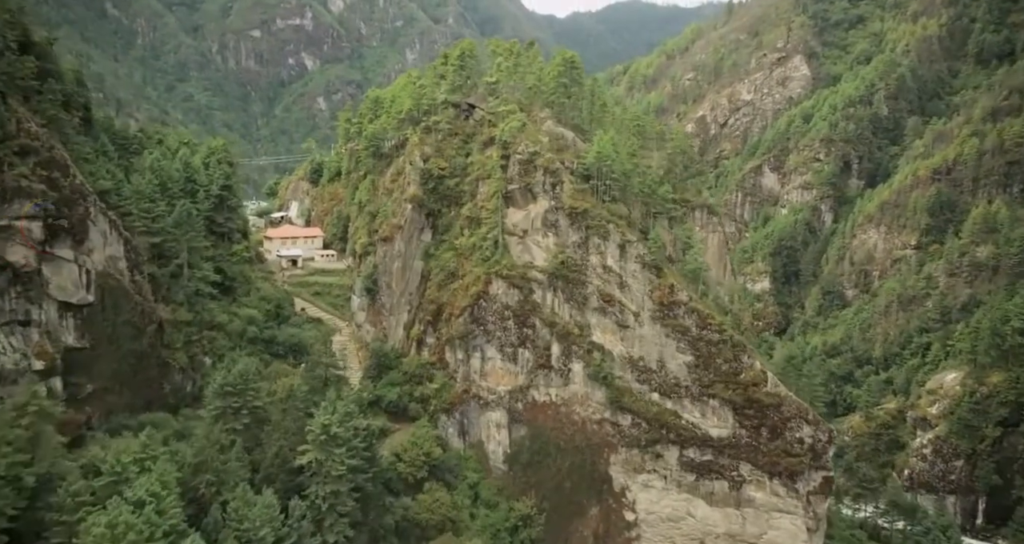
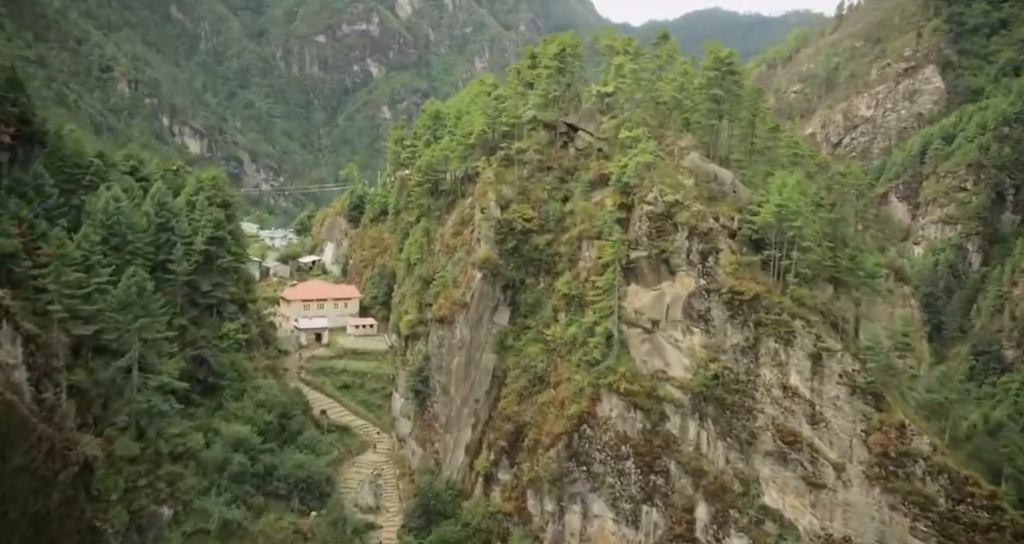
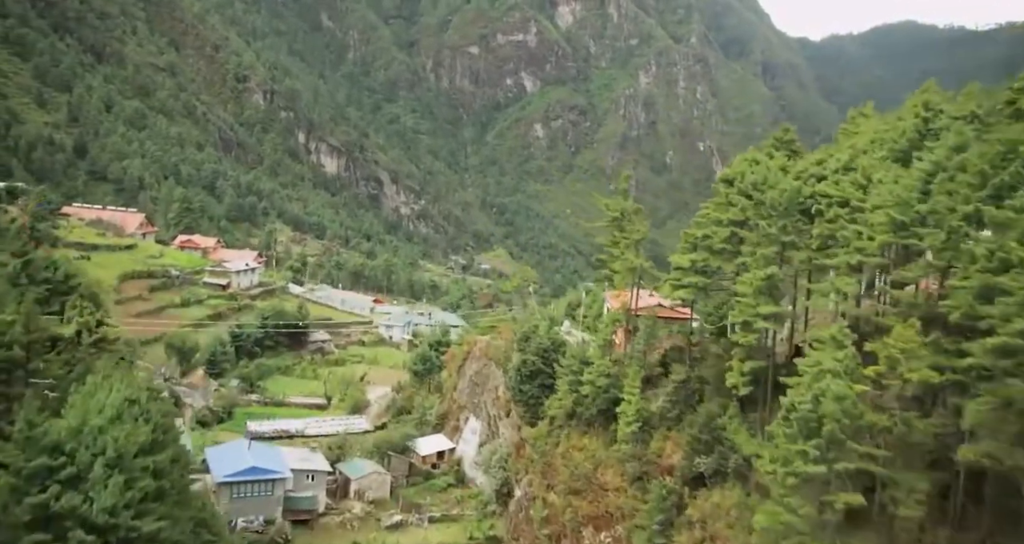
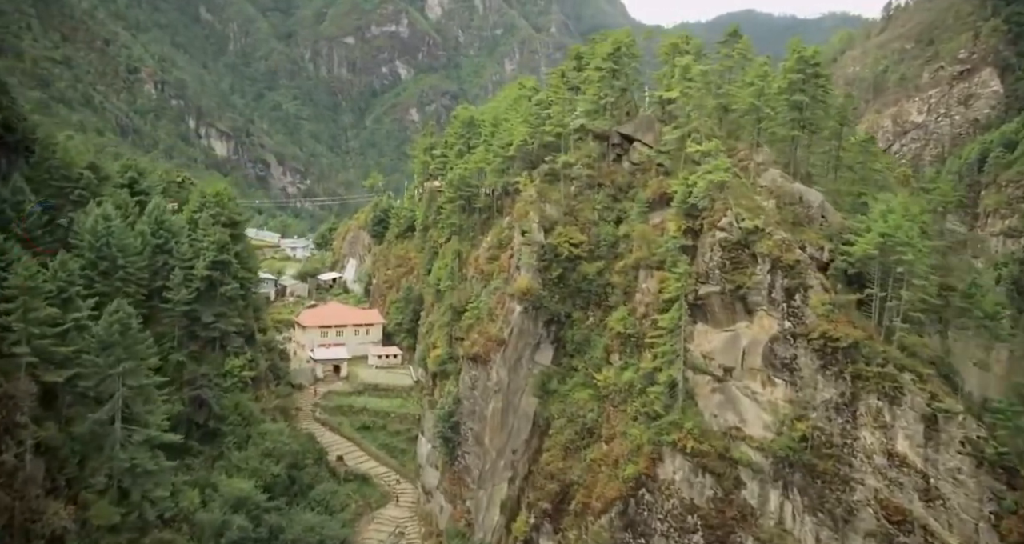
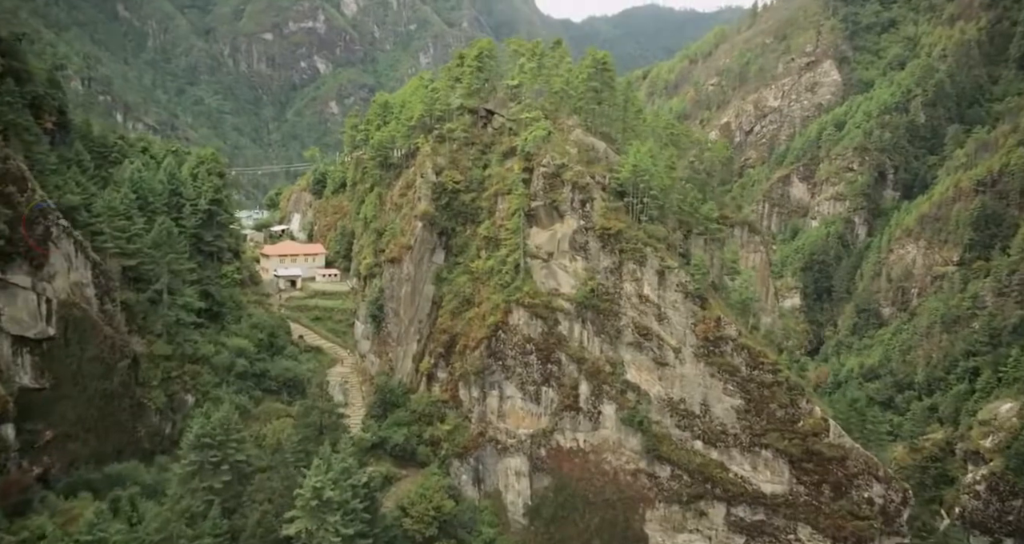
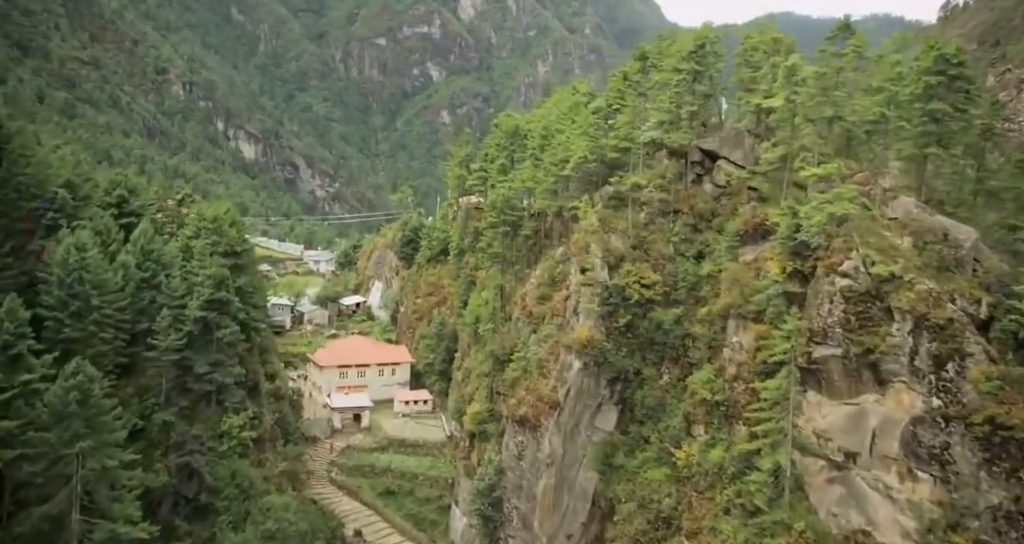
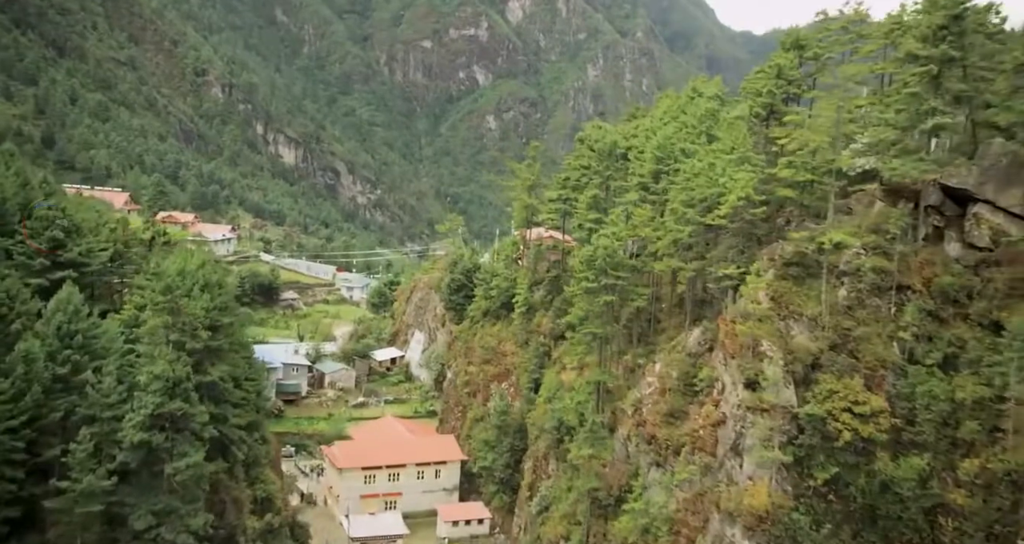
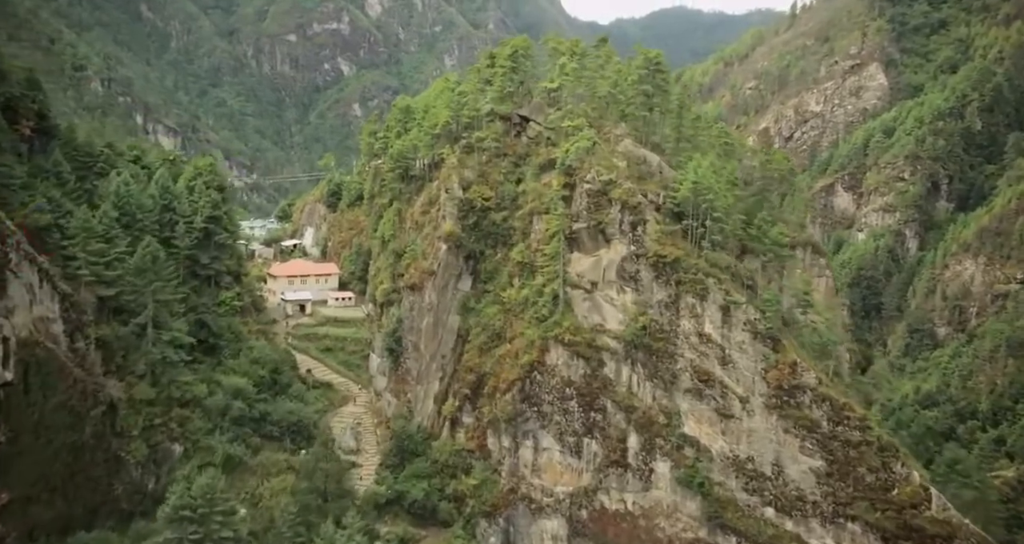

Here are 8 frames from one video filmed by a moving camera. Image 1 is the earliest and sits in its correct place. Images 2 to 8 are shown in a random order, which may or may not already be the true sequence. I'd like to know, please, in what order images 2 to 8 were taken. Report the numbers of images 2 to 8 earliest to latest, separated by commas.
5, 8, 2, 4, 6, 7, 3
